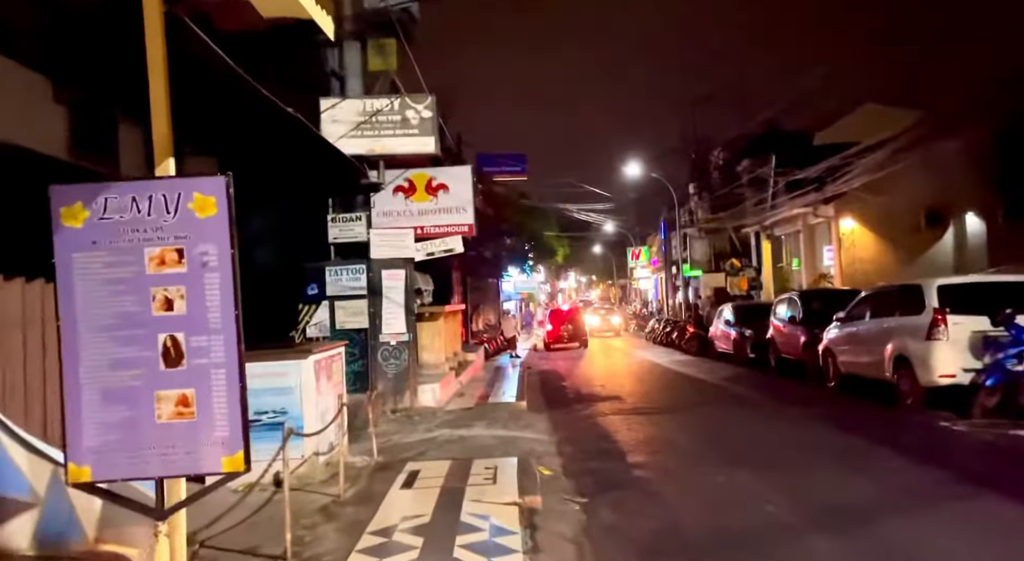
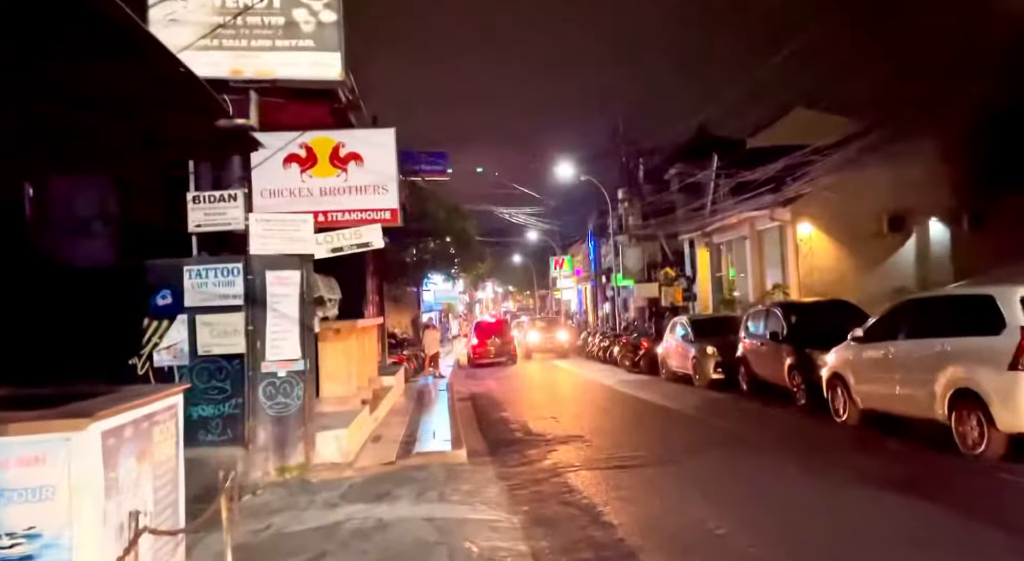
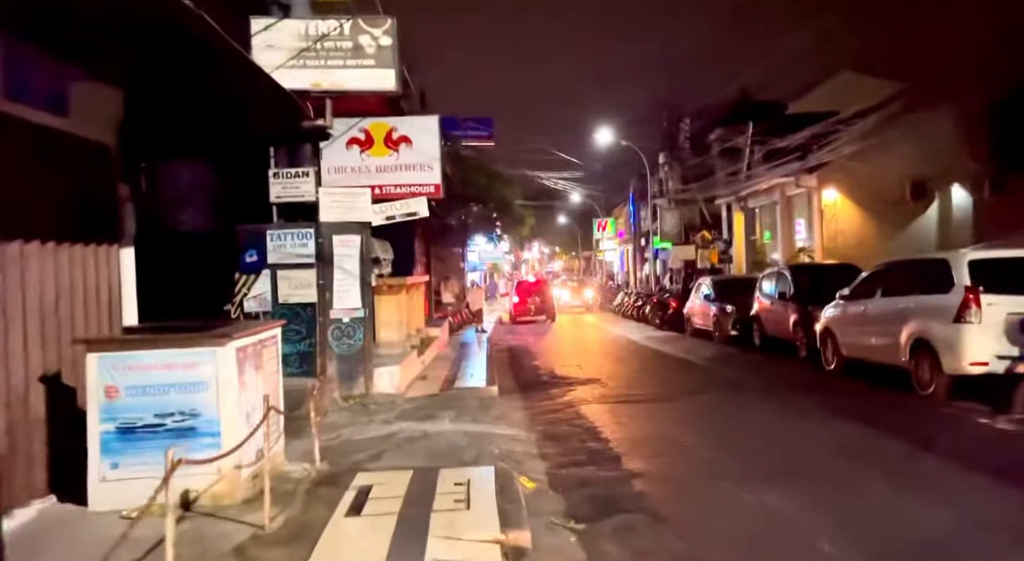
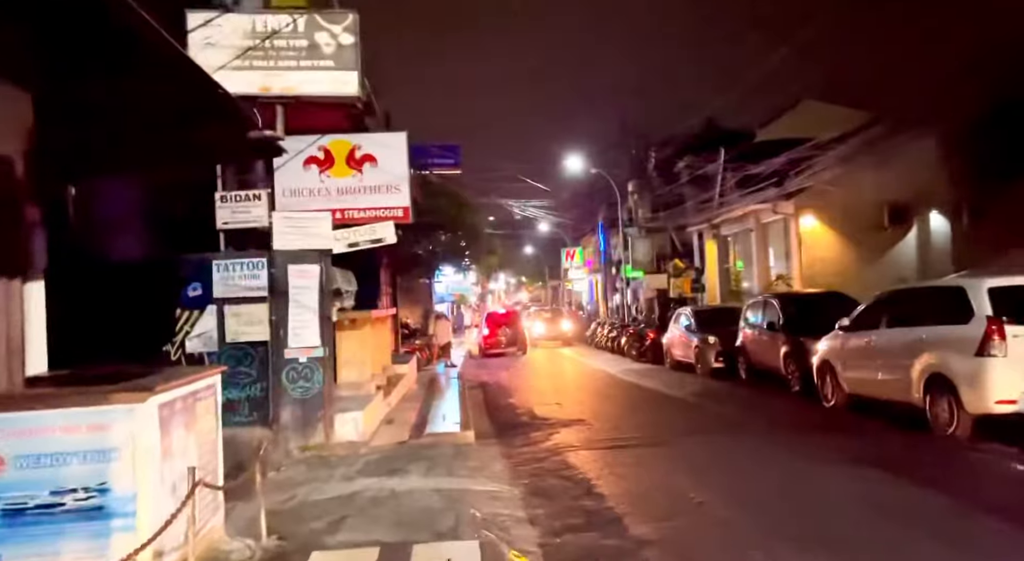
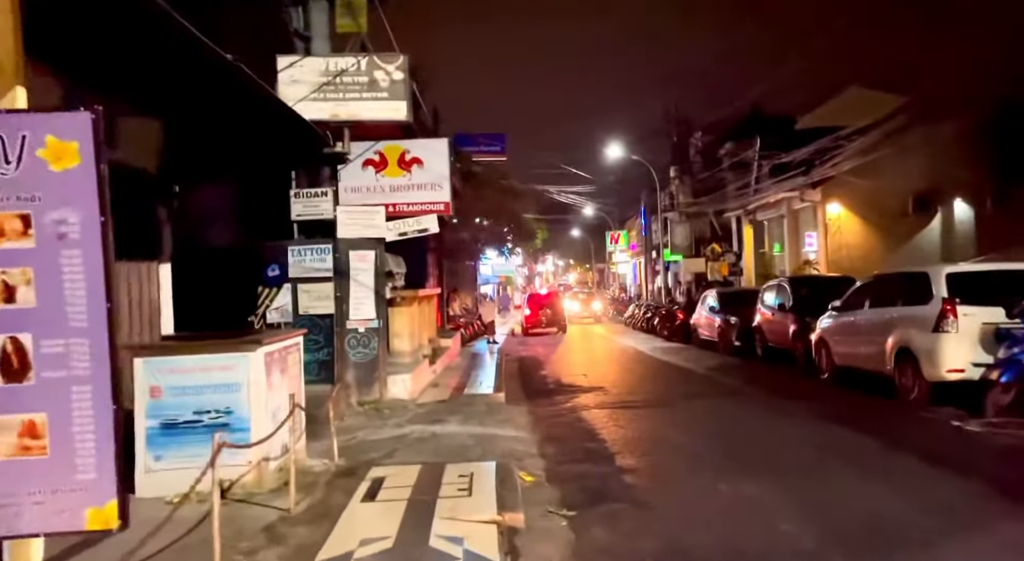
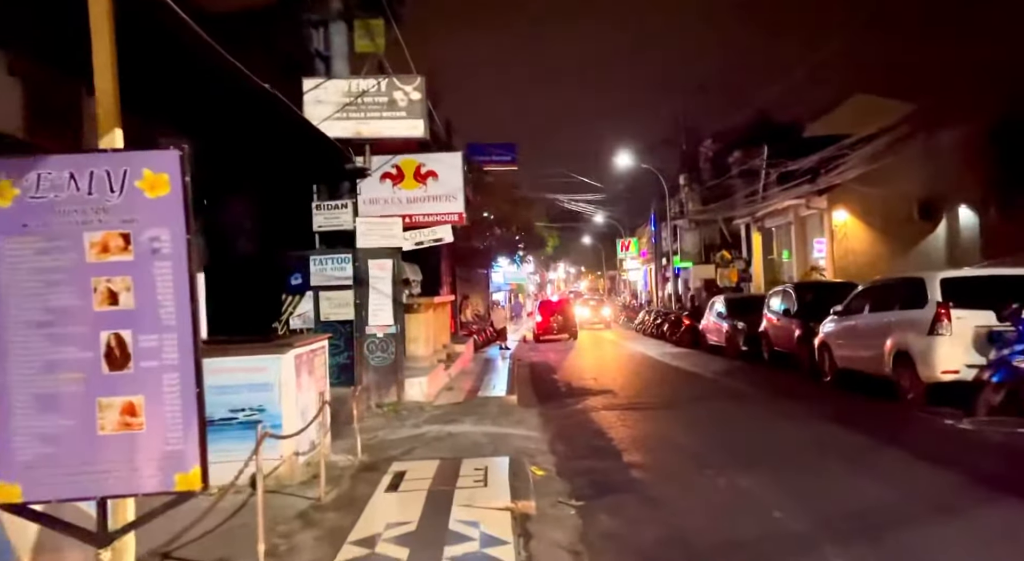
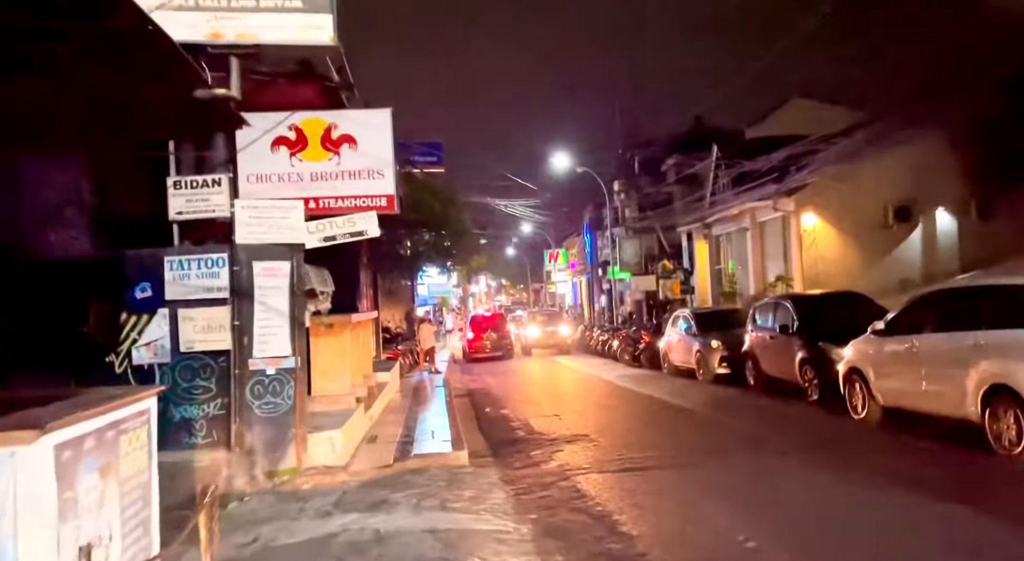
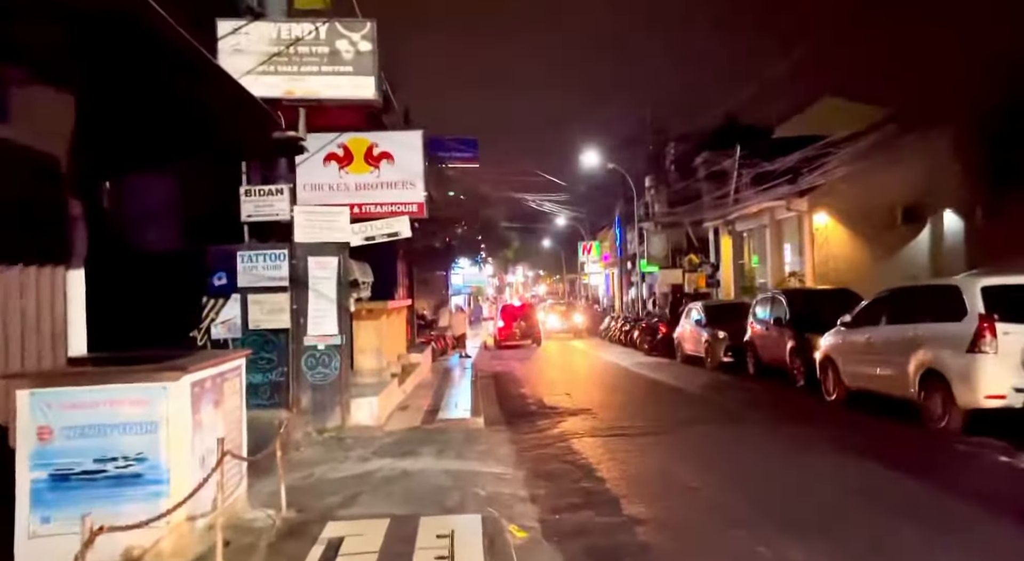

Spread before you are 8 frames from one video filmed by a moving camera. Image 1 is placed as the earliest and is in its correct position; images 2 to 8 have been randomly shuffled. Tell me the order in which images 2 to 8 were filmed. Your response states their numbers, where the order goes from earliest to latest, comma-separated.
6, 5, 3, 8, 4, 2, 7
